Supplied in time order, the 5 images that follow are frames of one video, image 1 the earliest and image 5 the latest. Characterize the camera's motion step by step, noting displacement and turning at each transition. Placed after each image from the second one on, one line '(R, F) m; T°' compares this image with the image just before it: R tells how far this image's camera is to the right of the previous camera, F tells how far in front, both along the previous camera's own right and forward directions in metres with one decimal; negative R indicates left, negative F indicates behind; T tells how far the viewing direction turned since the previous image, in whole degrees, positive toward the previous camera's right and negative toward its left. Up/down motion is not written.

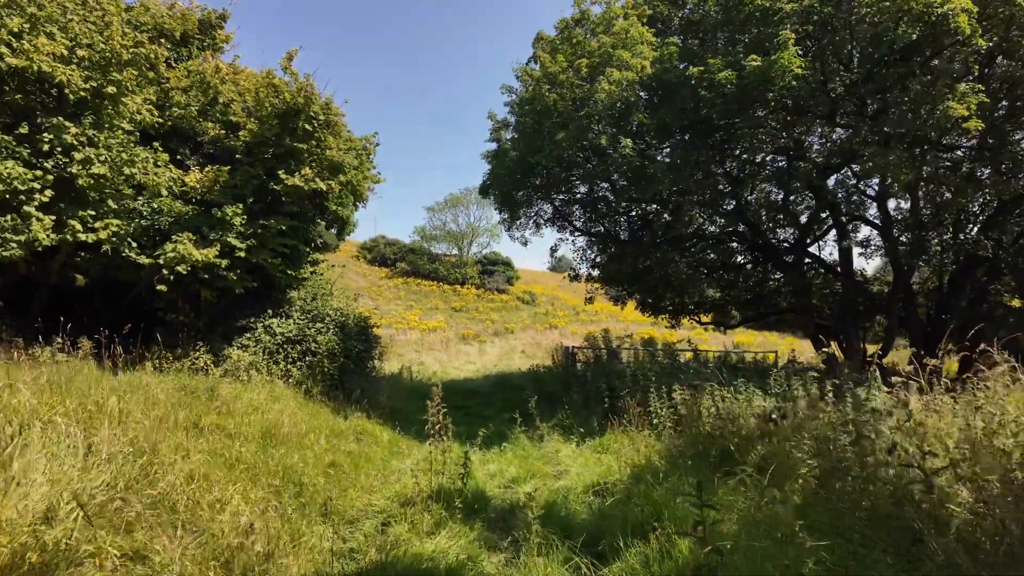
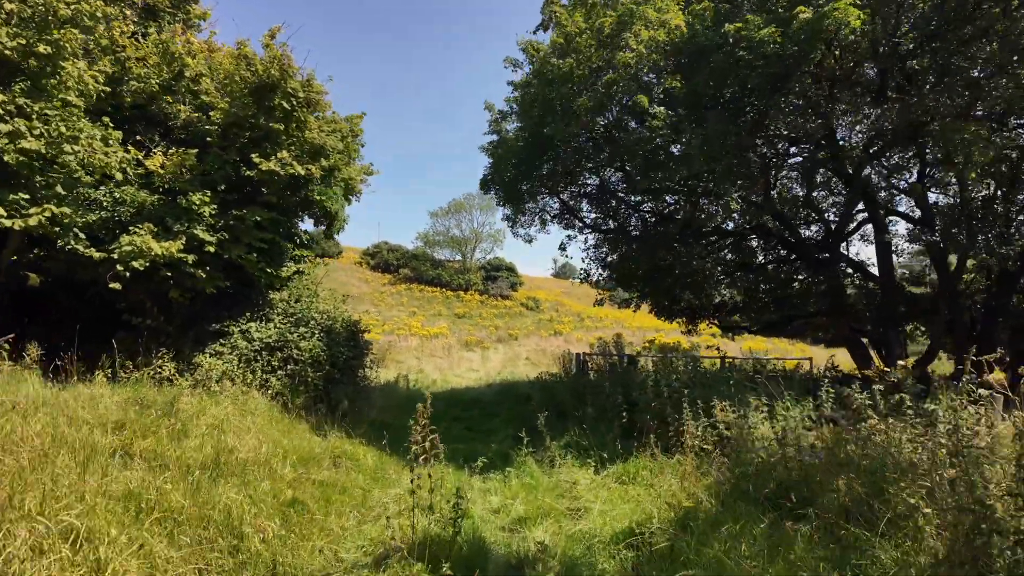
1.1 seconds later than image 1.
(0.0, +0.9) m; 0°
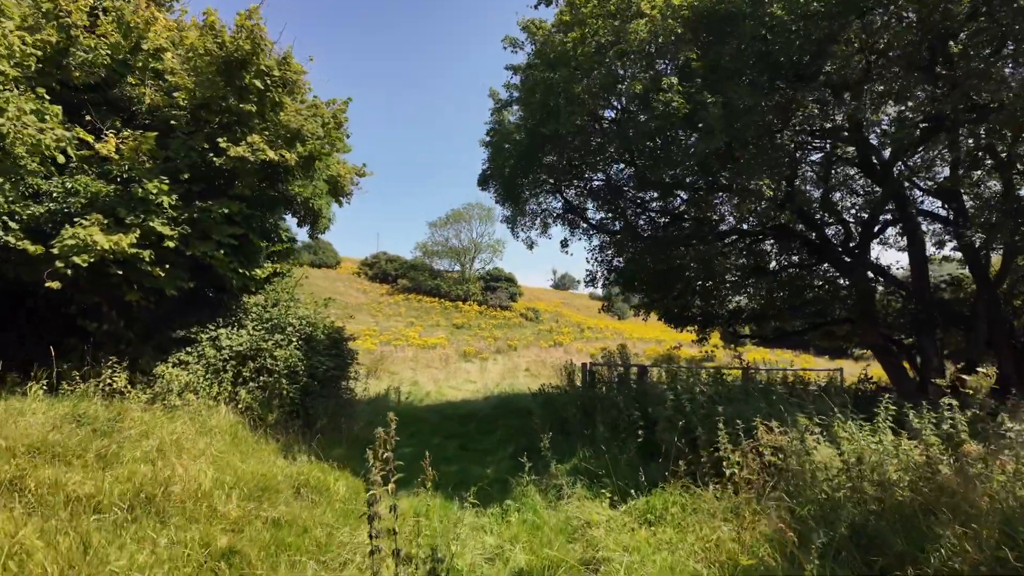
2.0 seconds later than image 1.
(0.0, +0.8) m; 0°
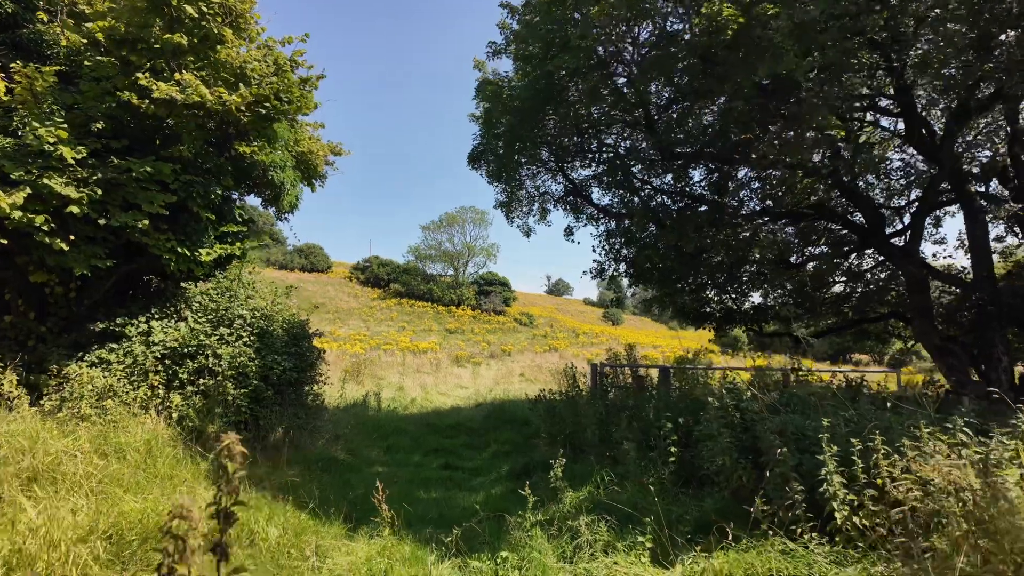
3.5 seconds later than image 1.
(0.0, +1.2) m; +1°
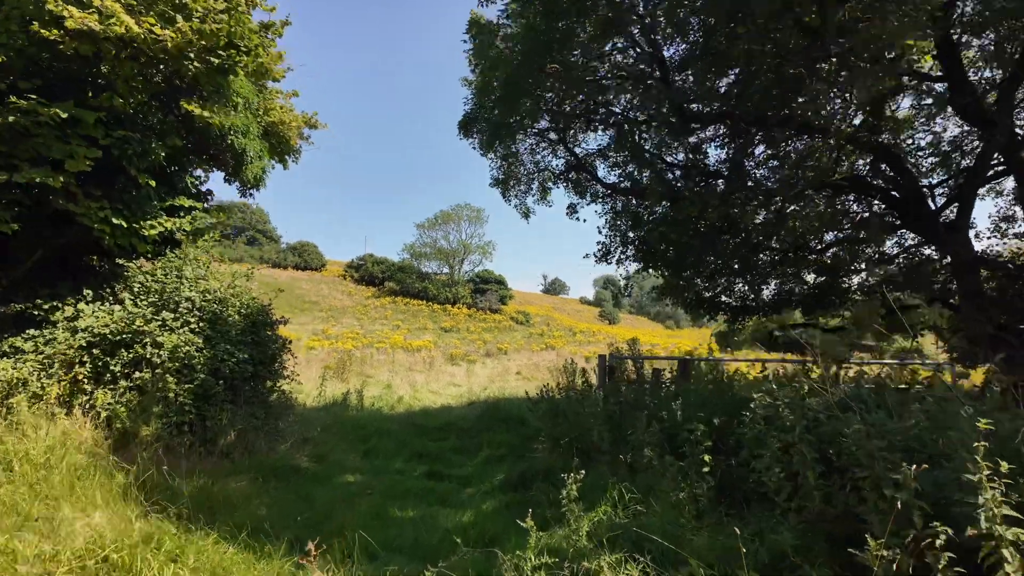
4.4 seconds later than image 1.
(0.0, +0.9) m; 0°
